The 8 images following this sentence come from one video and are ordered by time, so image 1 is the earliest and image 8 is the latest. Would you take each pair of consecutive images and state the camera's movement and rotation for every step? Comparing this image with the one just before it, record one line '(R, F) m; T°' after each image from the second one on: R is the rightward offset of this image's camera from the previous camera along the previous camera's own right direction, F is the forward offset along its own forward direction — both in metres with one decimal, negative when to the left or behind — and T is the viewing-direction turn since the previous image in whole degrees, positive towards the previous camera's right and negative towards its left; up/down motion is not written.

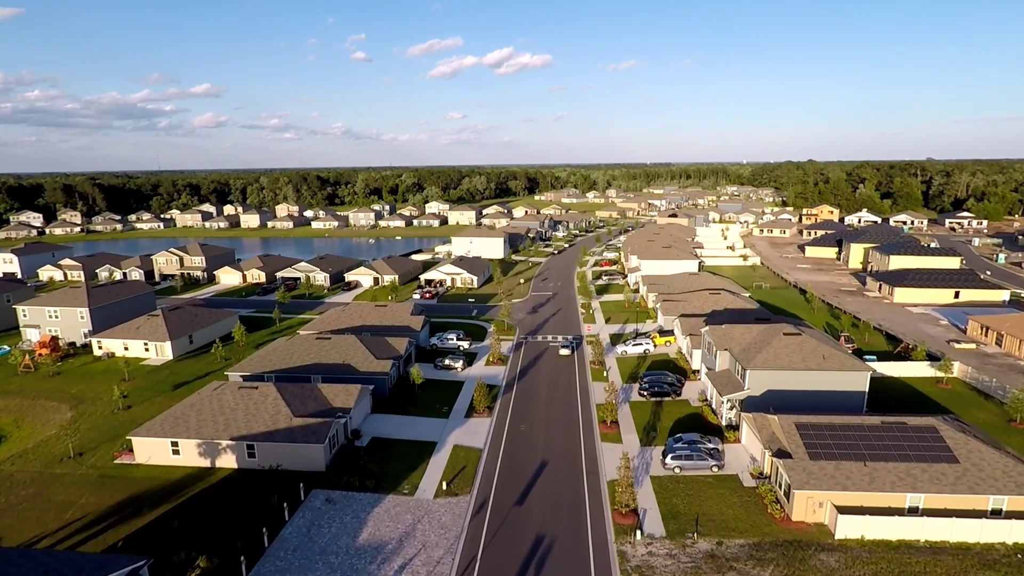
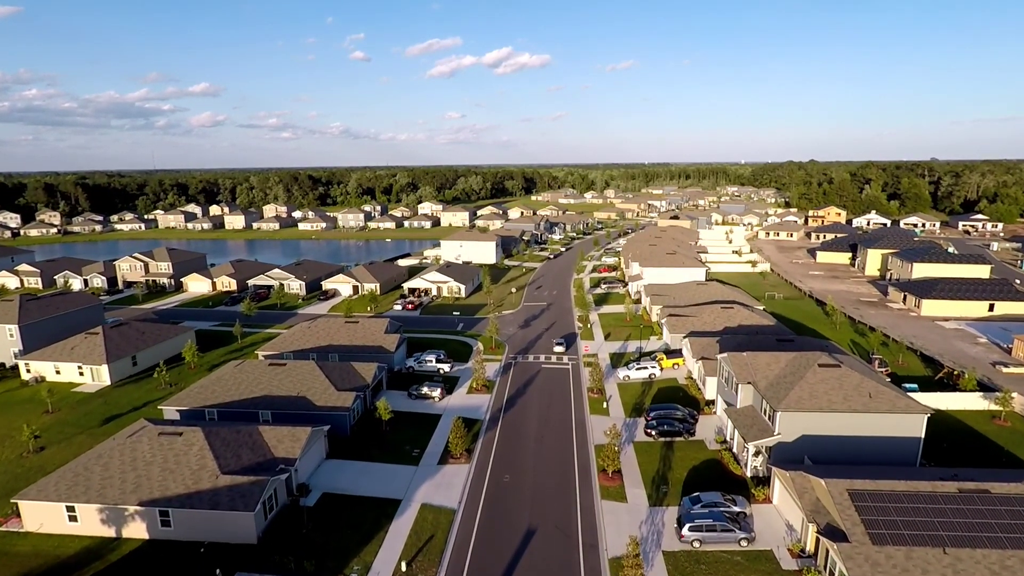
(+0.7, +5.3) m; 0°
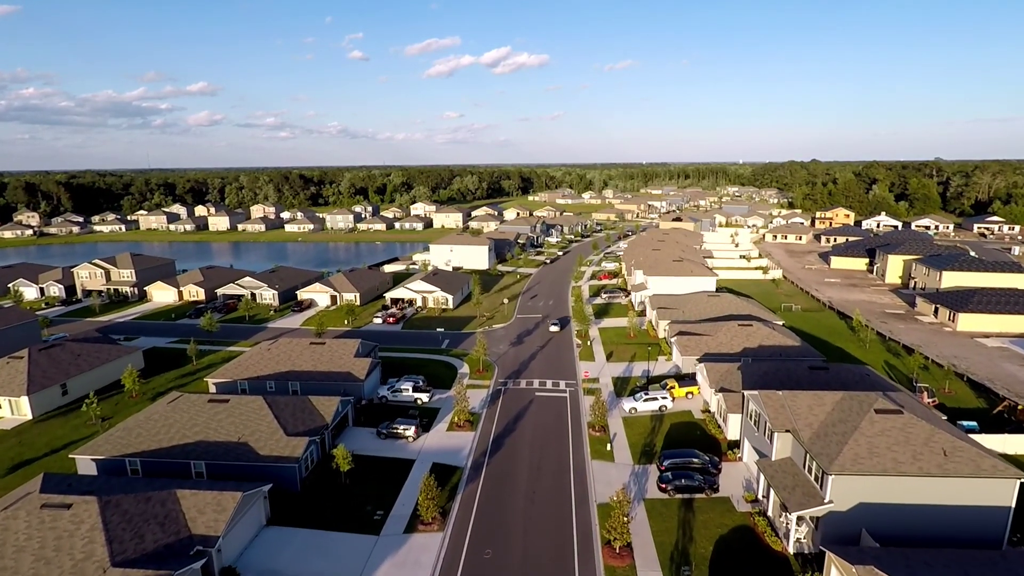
(+0.5, +5.2) m; 0°
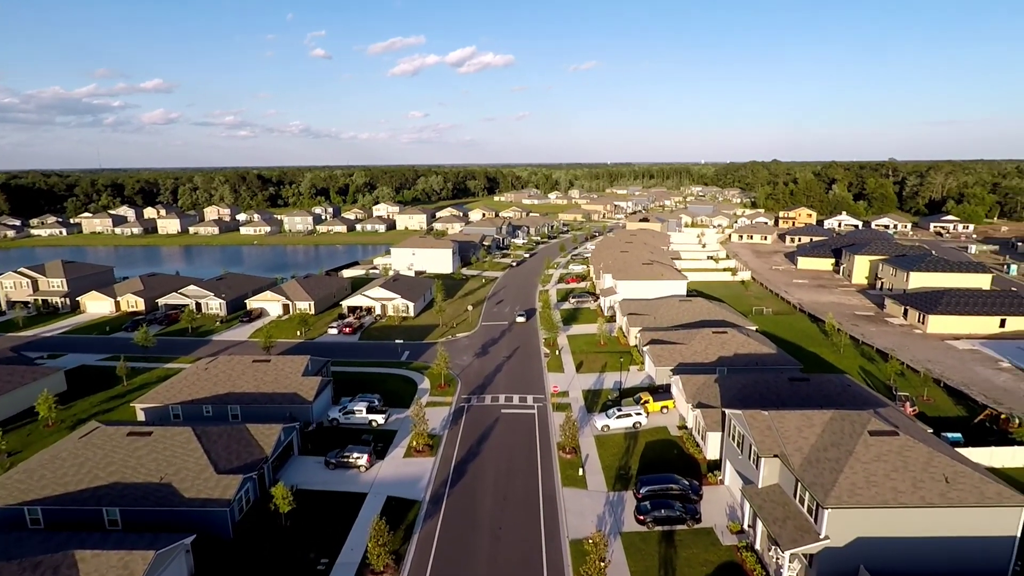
(+0.3, +2.5) m; +3°
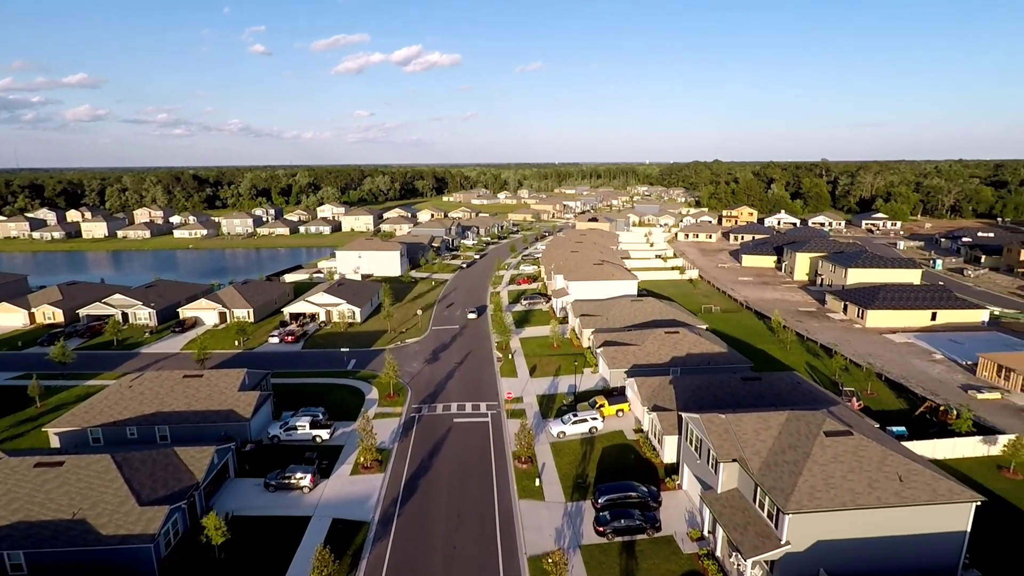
(0.0, +1.0) m; +5°
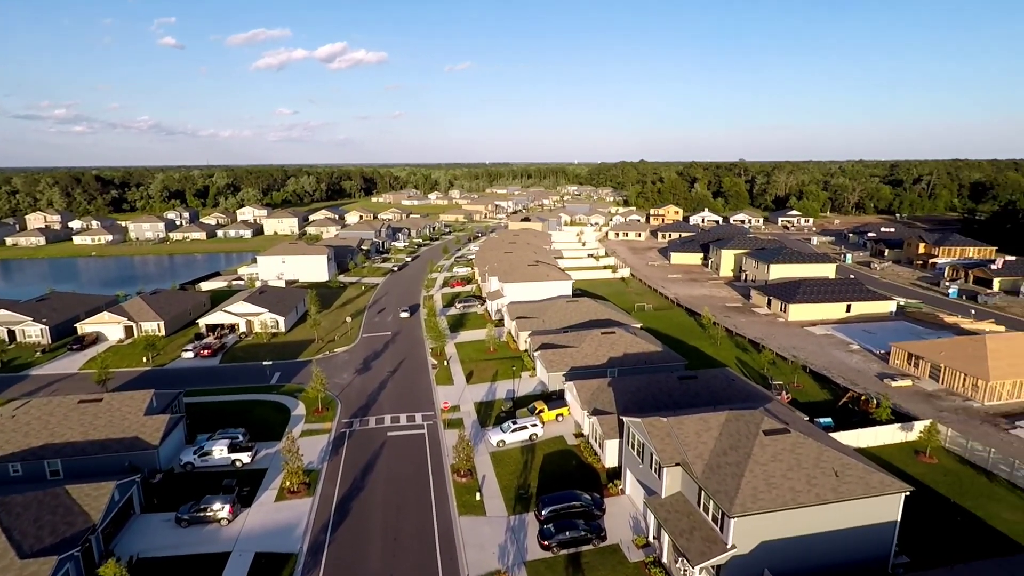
(0.0, +1.0) m; +7°
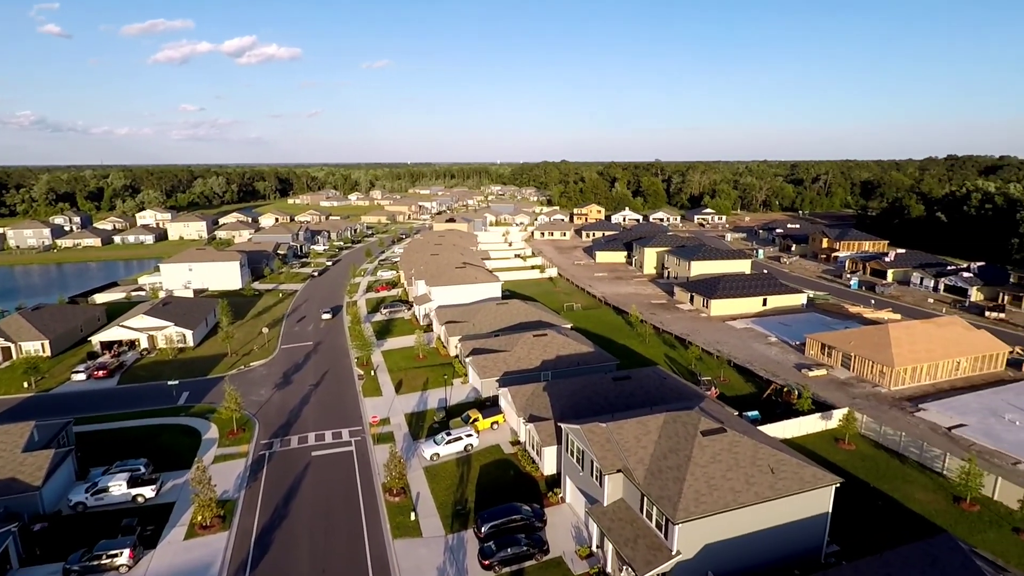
(-0.2, +1.0) m; +7°
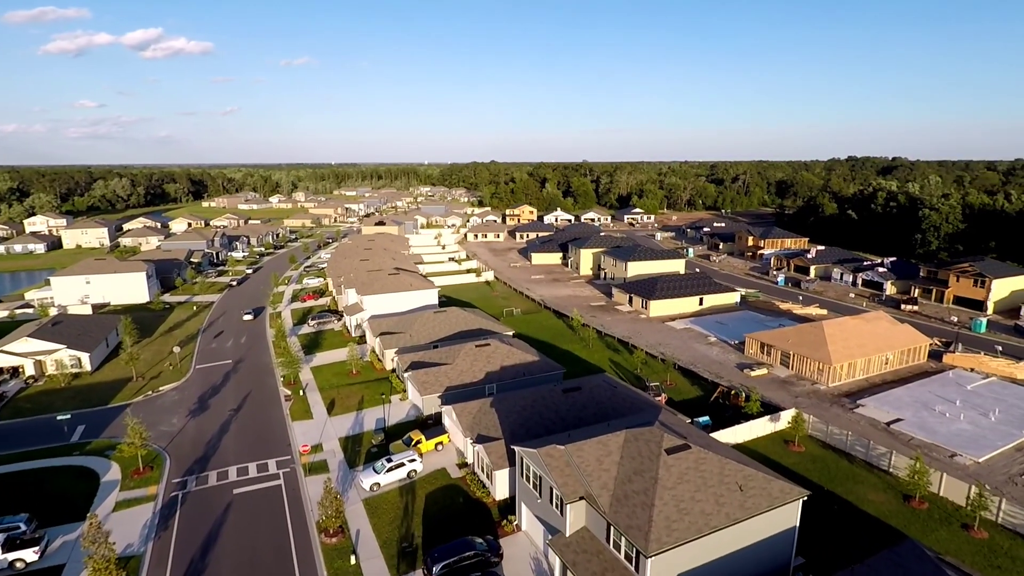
(-0.5, +1.9) m; +7°
